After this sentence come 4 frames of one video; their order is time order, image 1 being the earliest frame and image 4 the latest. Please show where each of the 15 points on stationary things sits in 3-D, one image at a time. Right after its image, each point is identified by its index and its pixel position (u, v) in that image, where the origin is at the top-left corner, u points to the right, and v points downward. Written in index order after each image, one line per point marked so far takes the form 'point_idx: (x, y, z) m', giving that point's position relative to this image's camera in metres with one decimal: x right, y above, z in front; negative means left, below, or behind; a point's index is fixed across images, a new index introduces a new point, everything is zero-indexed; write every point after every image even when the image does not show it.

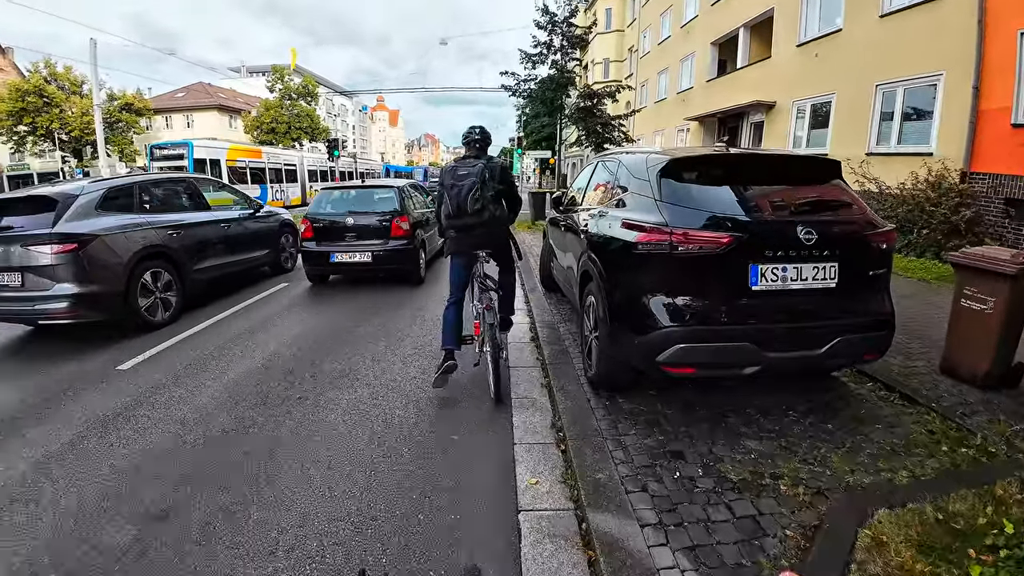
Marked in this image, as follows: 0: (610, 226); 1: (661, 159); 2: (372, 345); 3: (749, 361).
0: (+0.7, +0.4, +3.7) m
1: (+1.0, +0.9, +3.6) m
2: (-1.4, -0.4, +5.5) m
3: (+1.4, -0.4, +3.2) m
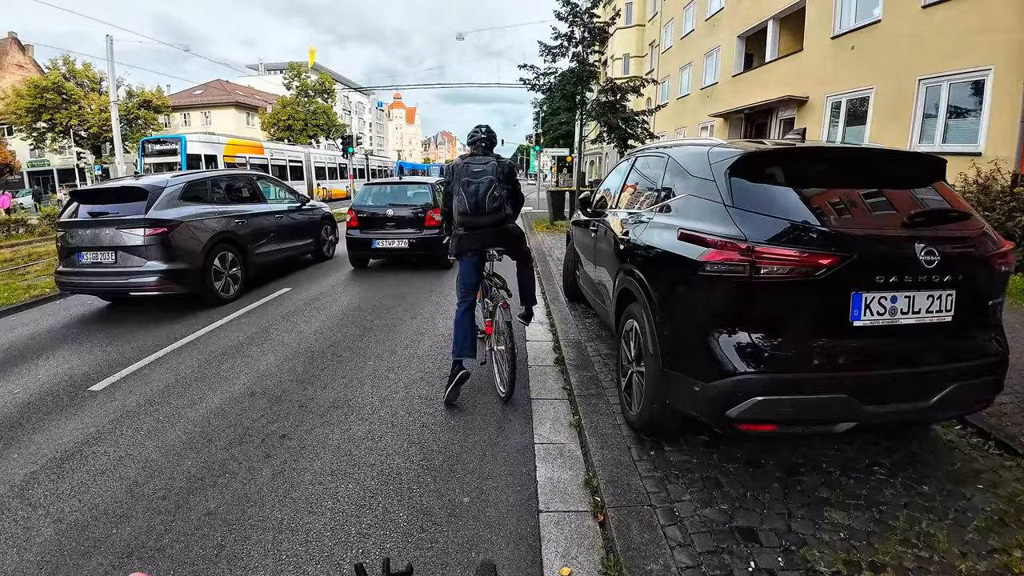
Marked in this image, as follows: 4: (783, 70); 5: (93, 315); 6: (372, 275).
0: (+0.8, +0.3, +3.0) m
1: (+1.1, +0.7, +2.9) m
2: (-1.2, -0.6, +4.9) m
3: (+1.5, -0.6, +2.5) m
4: (+9.4, +7.5, +19.4) m
5: (-5.5, -0.3, +7.4) m
6: (-2.4, +0.3, +9.5) m
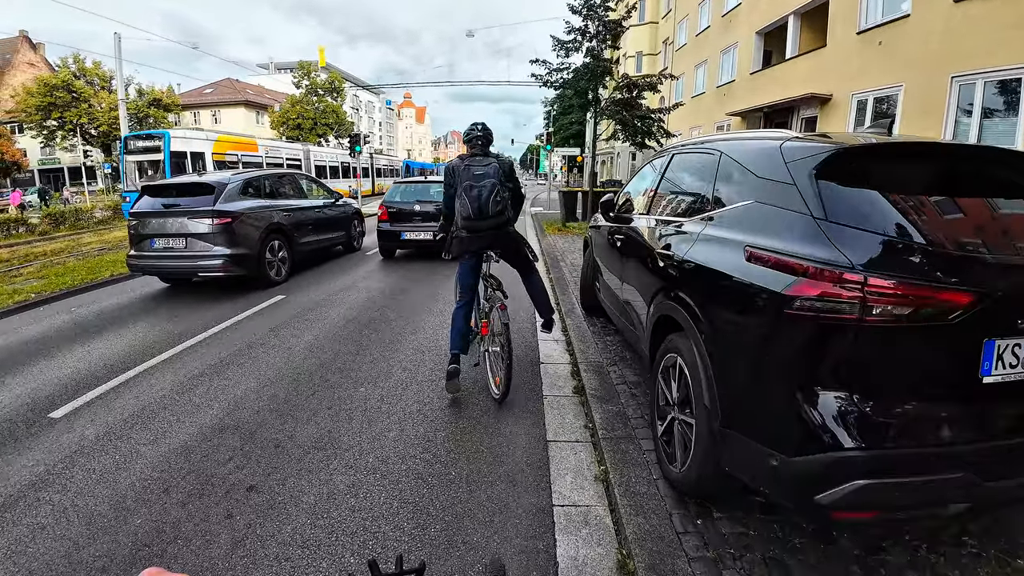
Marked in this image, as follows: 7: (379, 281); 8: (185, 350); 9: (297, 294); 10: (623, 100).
0: (+0.9, +0.2, +2.4) m
1: (+1.2, +0.6, +2.3) m
2: (-1.1, -0.7, +4.3) m
3: (+1.5, -0.7, +1.9) m
4: (+9.8, +7.3, +18.7) m
5: (-5.4, -0.4, +6.9) m
6: (-2.2, +0.2, +8.9) m
7: (-2.0, +0.2, +8.6) m
8: (-3.1, -0.6, +5.2) m
9: (-3.0, 0.0, +7.7) m
10: (+2.8, +4.8, +14.1) m
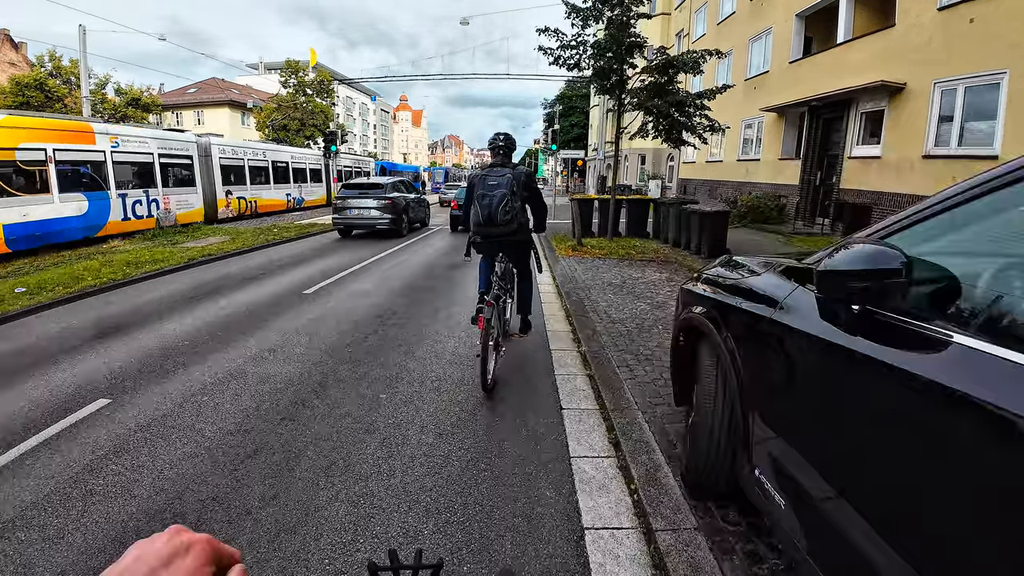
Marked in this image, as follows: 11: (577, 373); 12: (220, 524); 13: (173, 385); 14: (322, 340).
0: (+1.0, -0.5, -0.7) m
1: (+1.3, -0.1, -0.8) m
2: (-1.1, -1.3, +1.2) m
3: (+1.6, -1.4, -1.3) m
4: (+9.8, +6.6, +15.6) m
5: (-5.4, -1.1, +3.8) m
6: (-2.2, -0.5, +5.8) m
7: (-2.0, -0.5, +5.4) m
8: (-3.0, -1.3, +2.1) m
9: (-2.9, -0.7, +4.6) m
10: (+2.9, +4.0, +11.1) m
11: (+0.5, -0.7, +4.2) m
12: (-1.3, -1.1, +2.5) m
13: (-2.6, -0.8, +4.2) m
14: (-1.8, -0.5, +5.4) m
